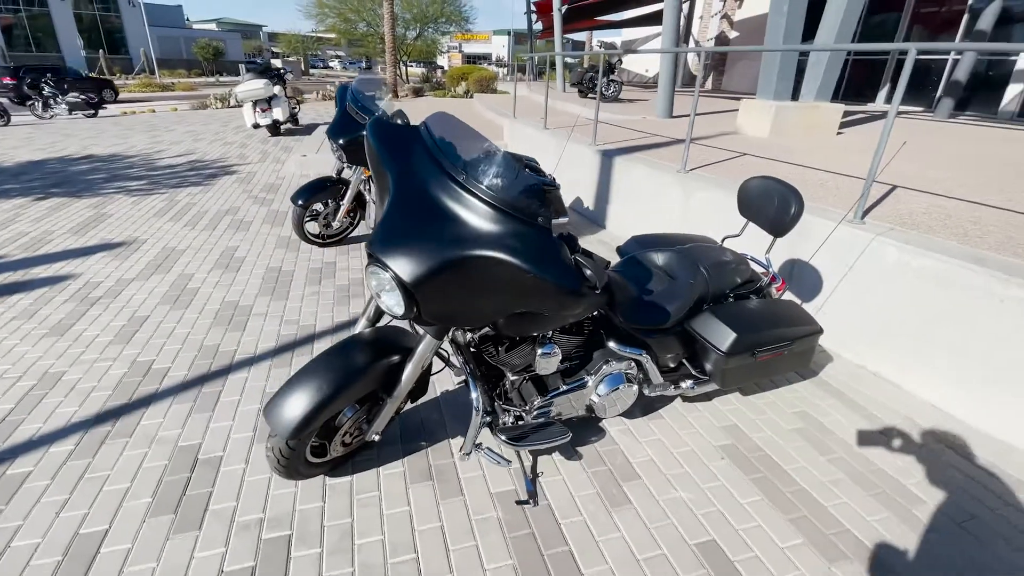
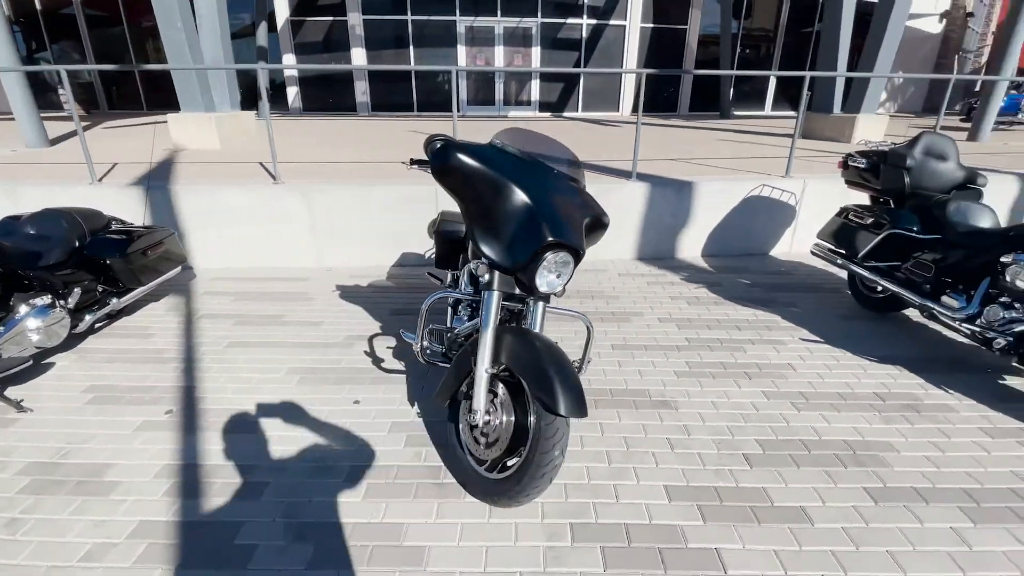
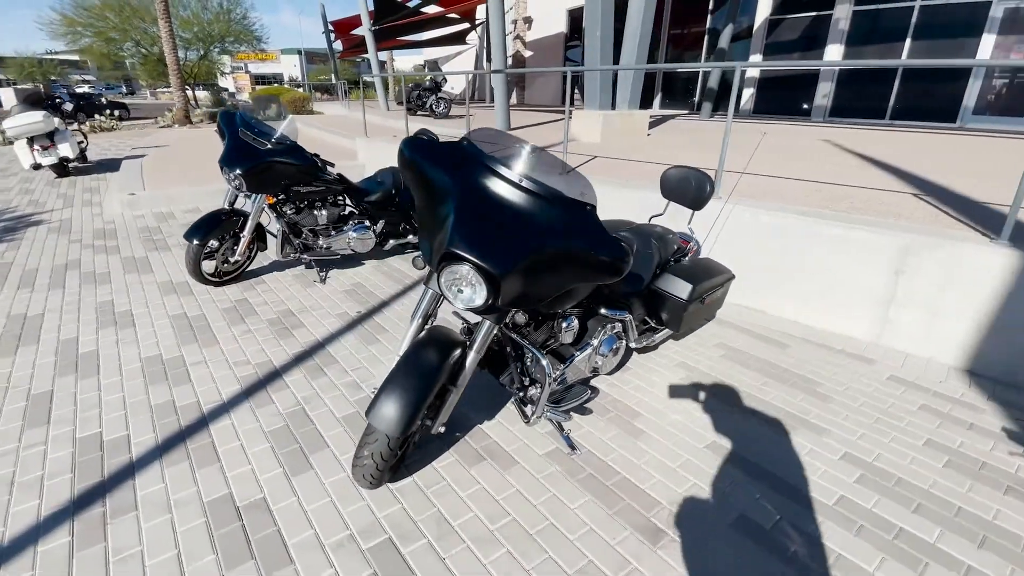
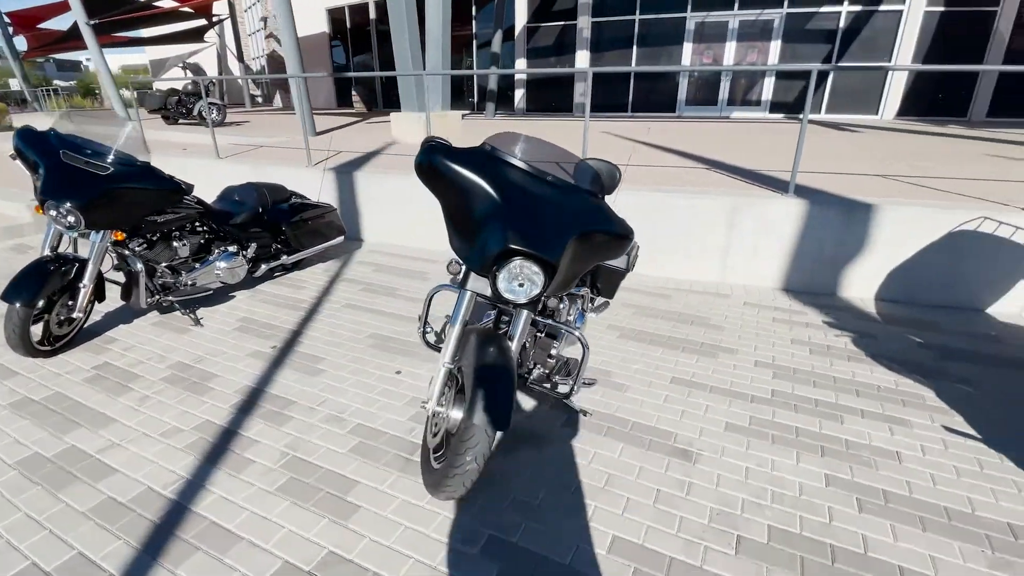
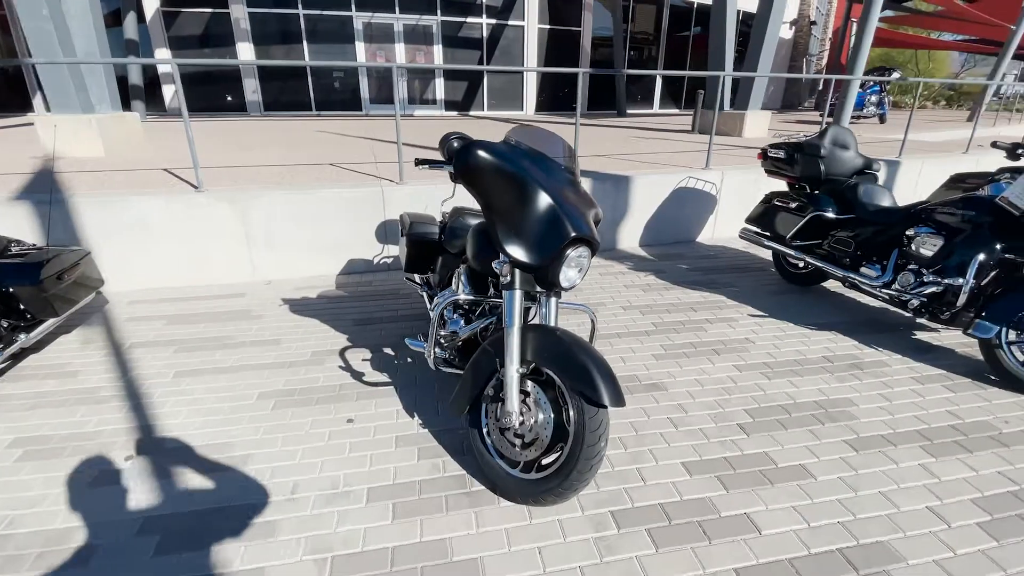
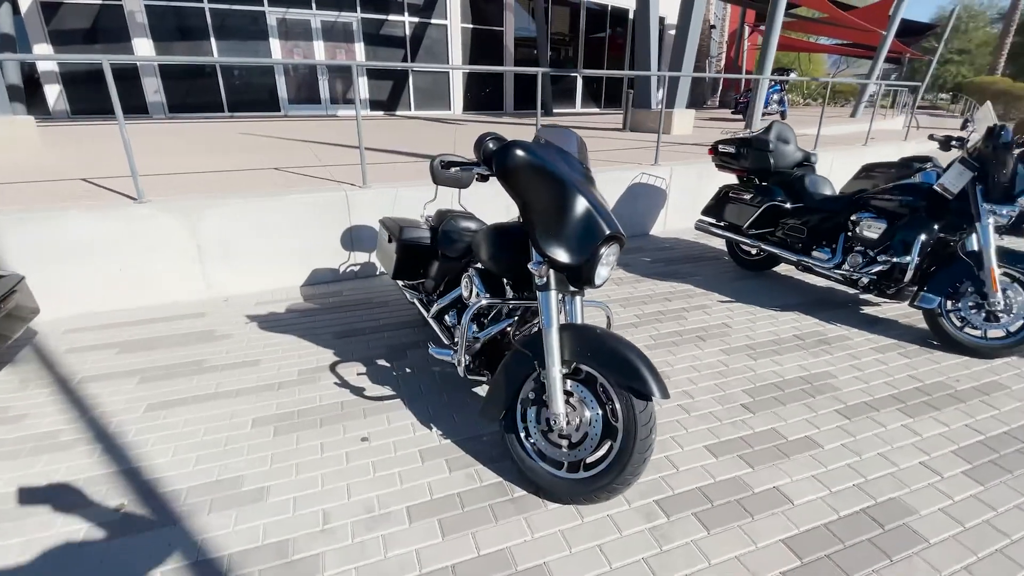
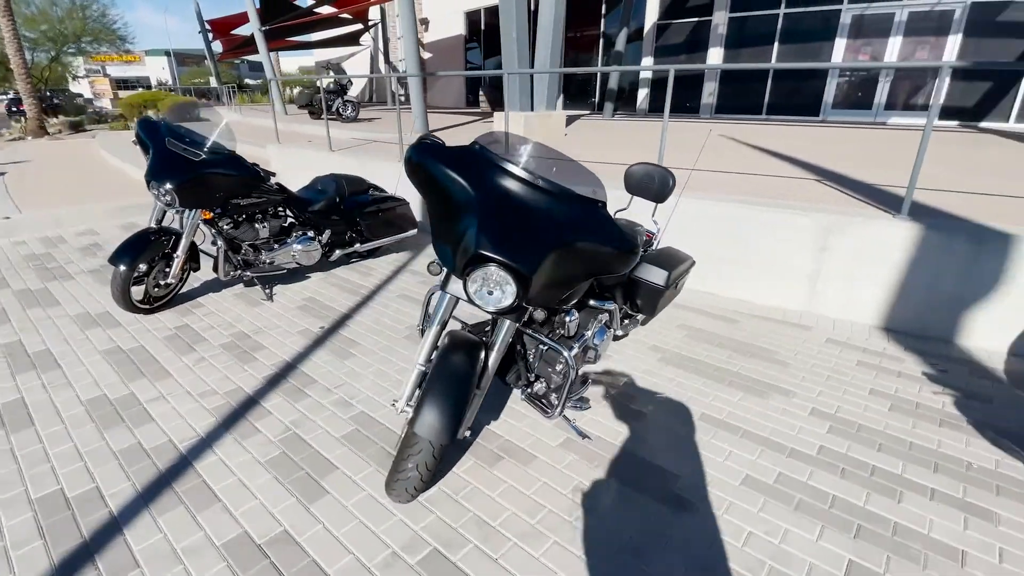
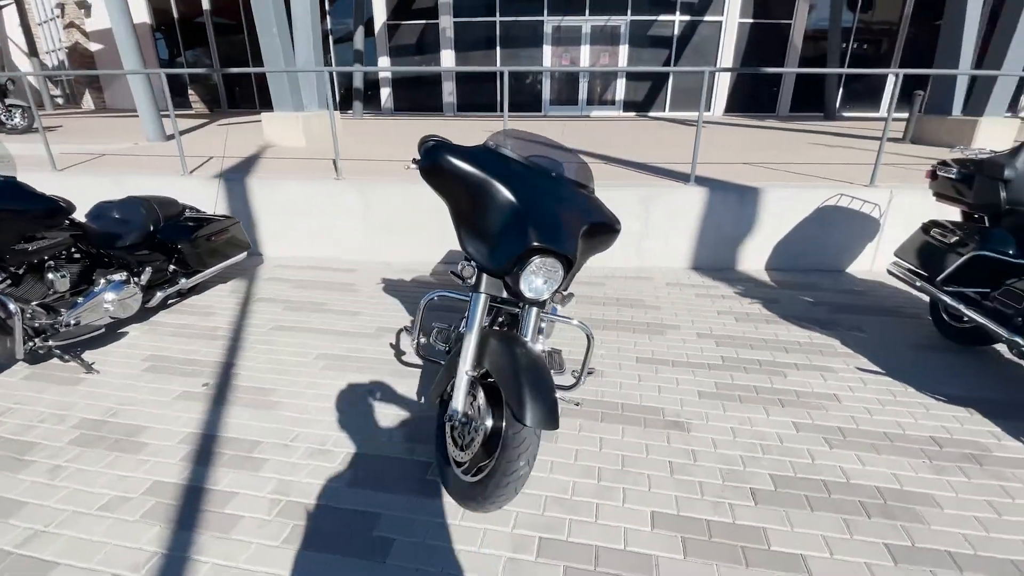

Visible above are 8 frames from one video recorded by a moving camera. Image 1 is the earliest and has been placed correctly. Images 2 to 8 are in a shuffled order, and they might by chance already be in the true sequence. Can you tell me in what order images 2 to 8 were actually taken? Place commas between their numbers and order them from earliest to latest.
3, 7, 4, 8, 2, 5, 6
